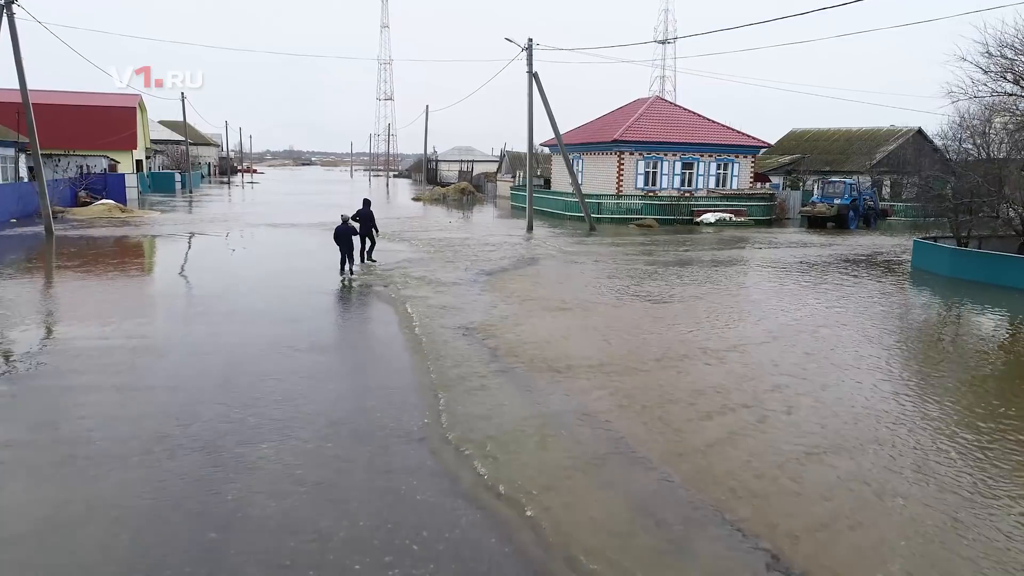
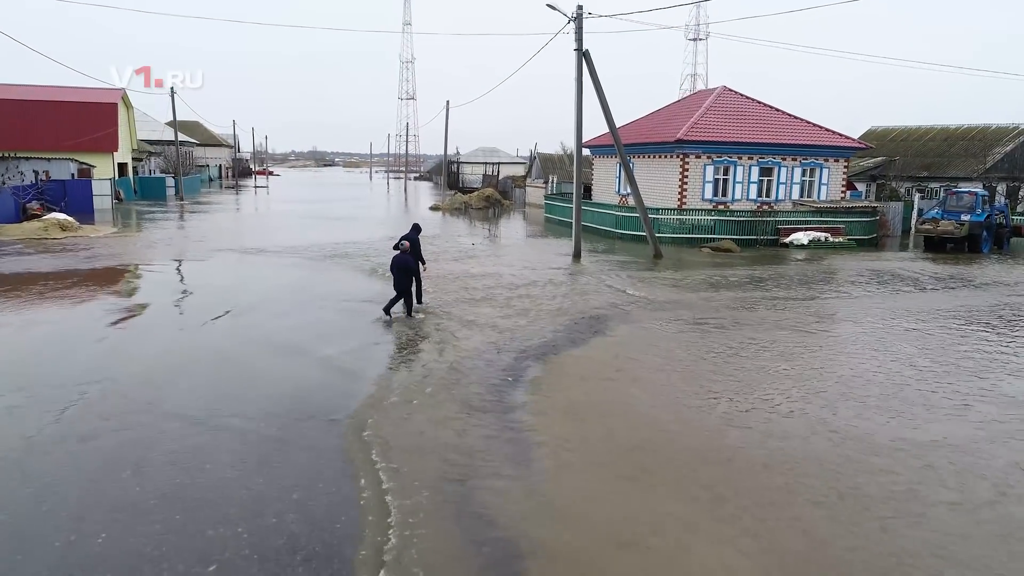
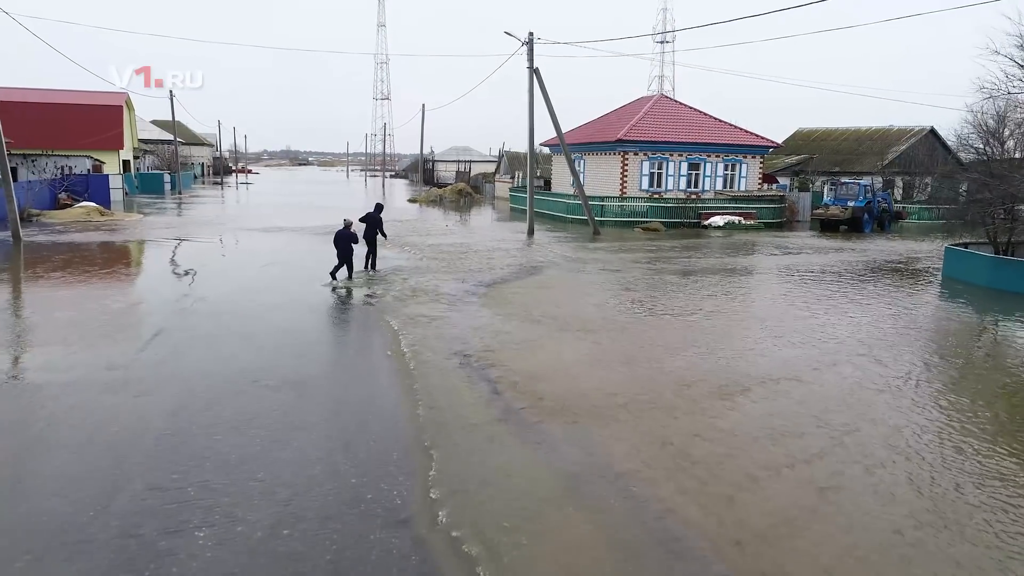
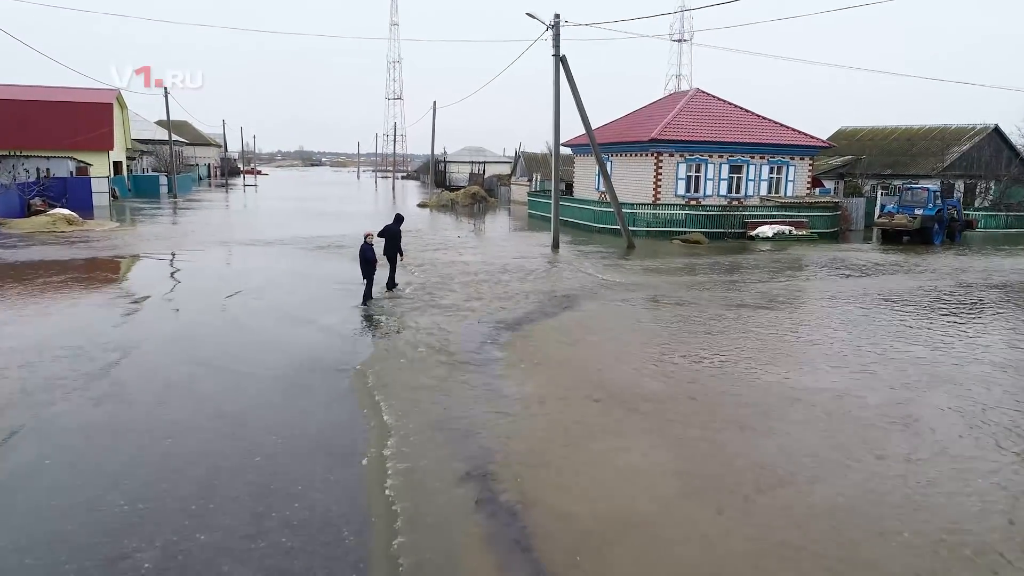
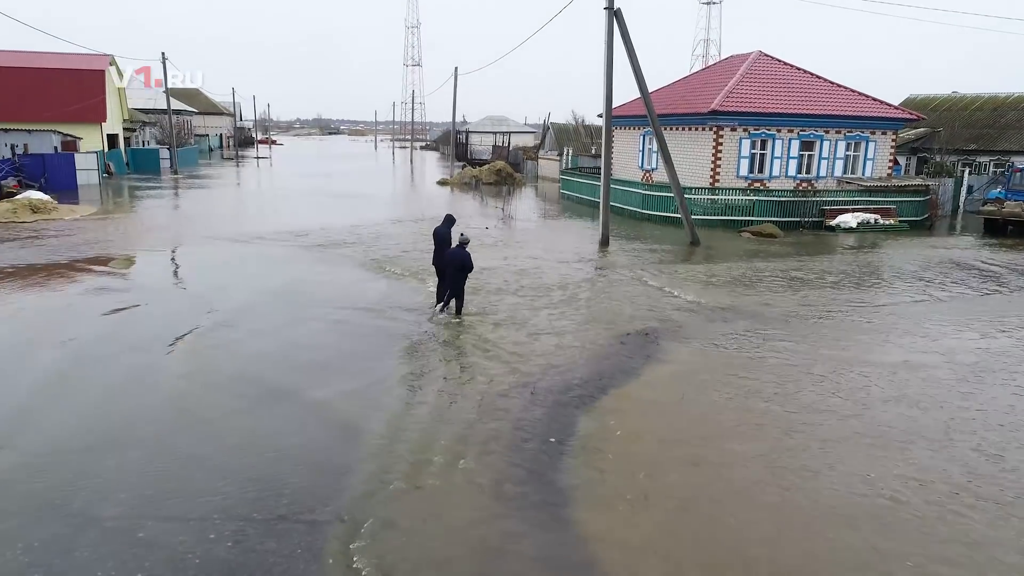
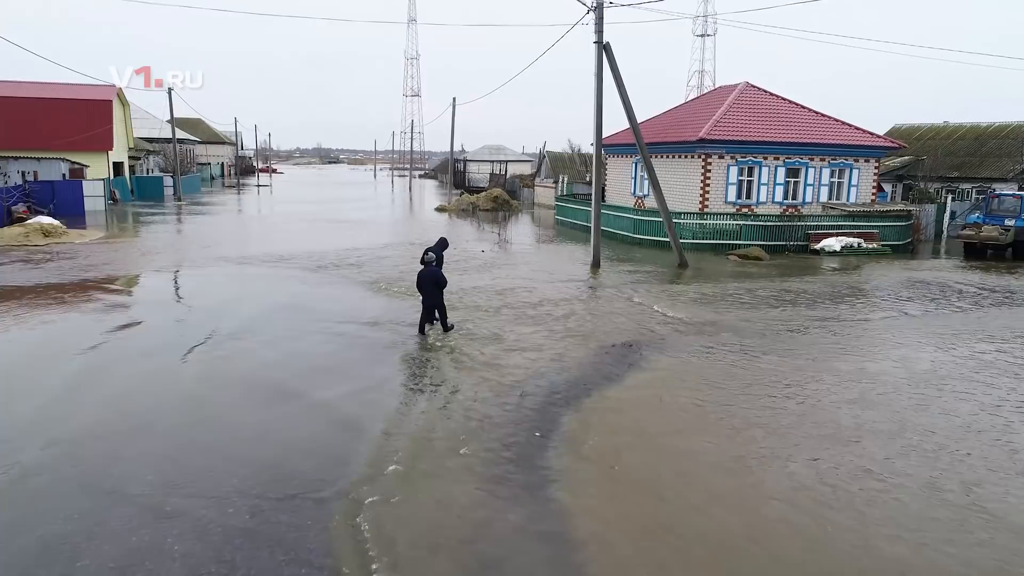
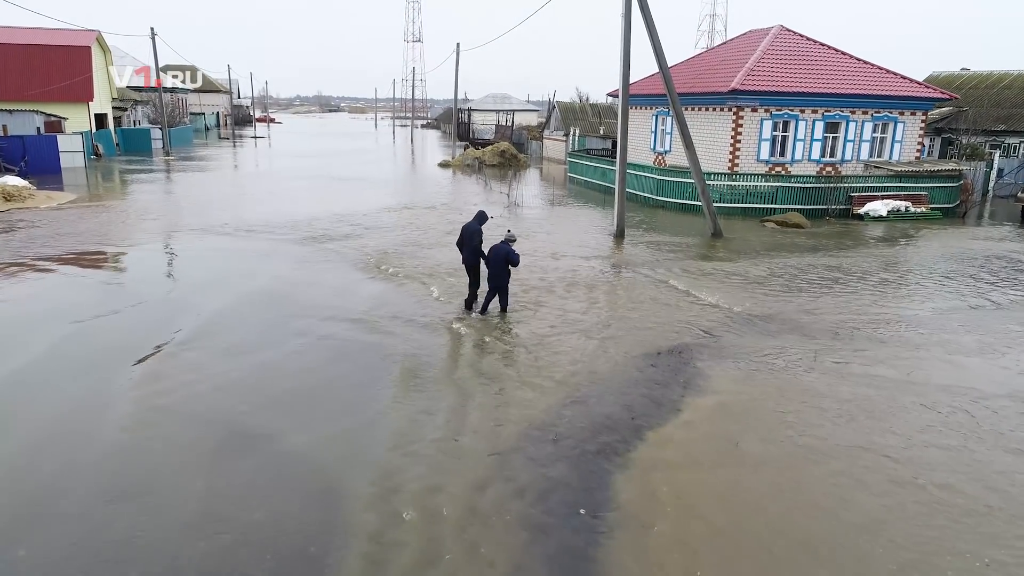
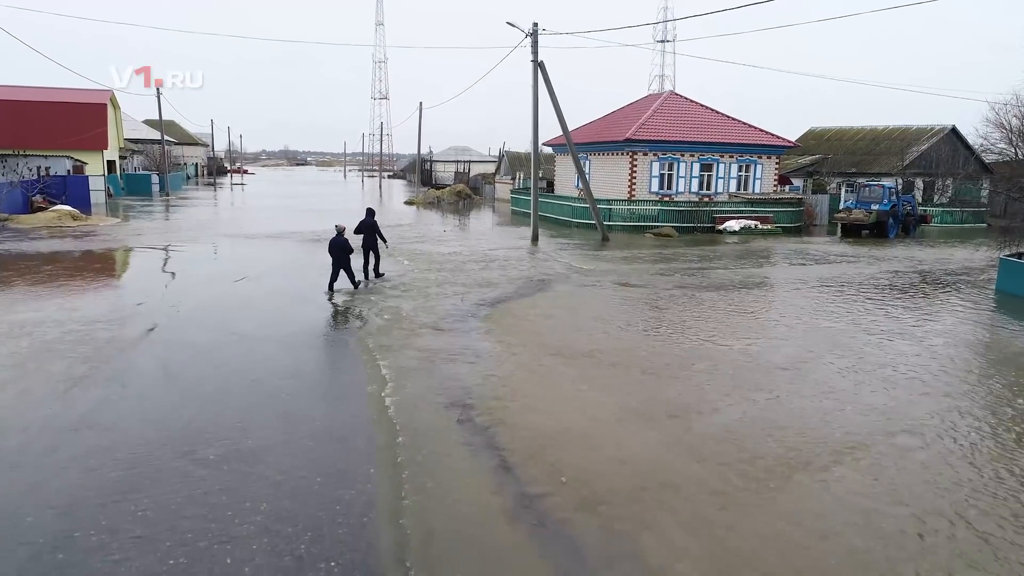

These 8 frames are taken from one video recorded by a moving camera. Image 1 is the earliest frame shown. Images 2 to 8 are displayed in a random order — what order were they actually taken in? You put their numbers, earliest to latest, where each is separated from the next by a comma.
3, 8, 4, 2, 6, 5, 7
